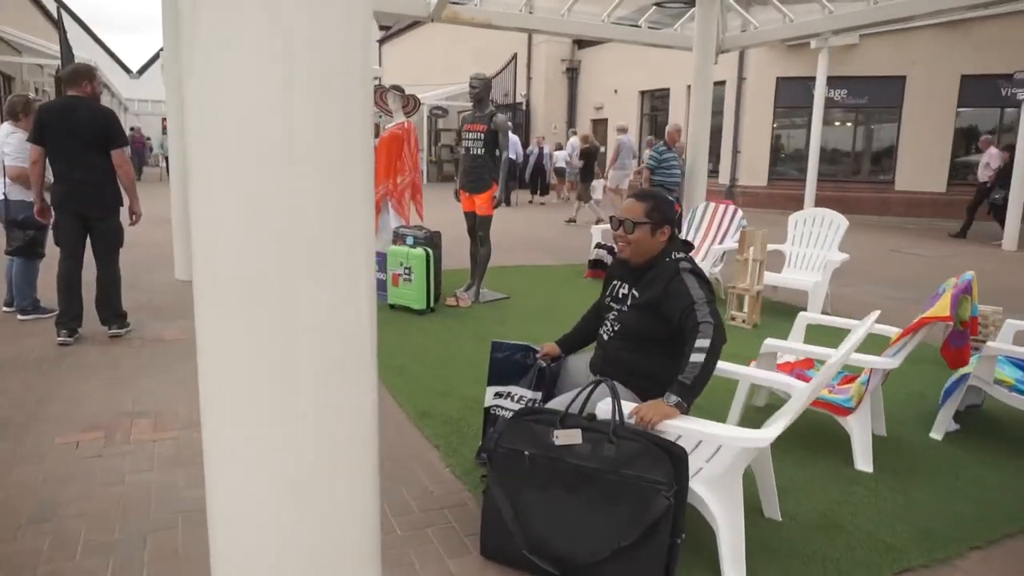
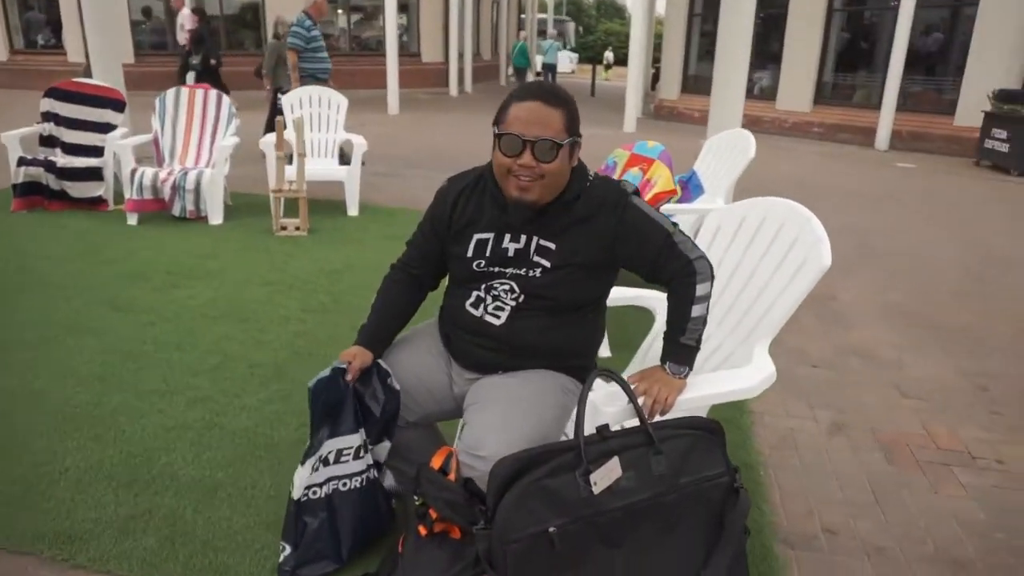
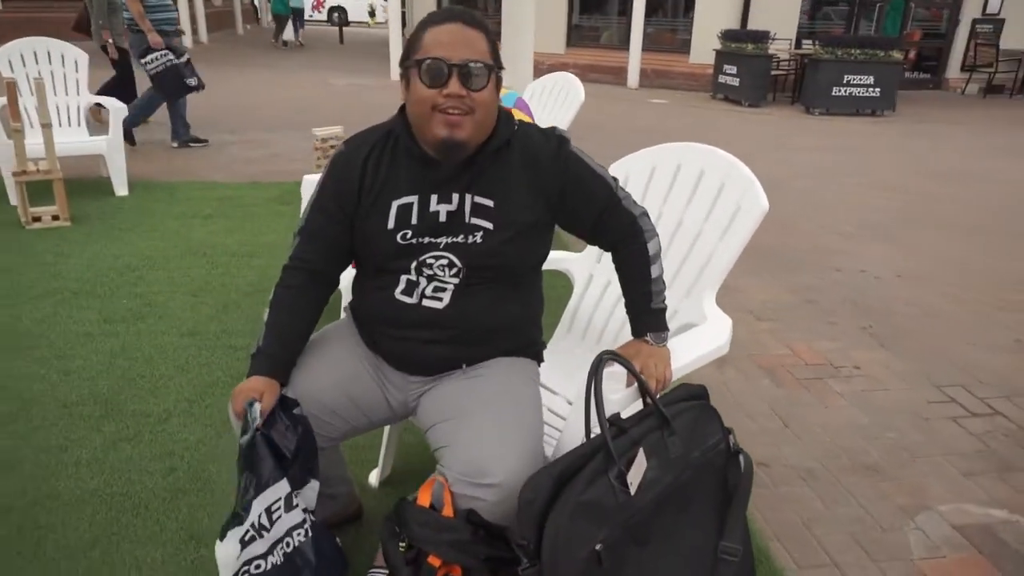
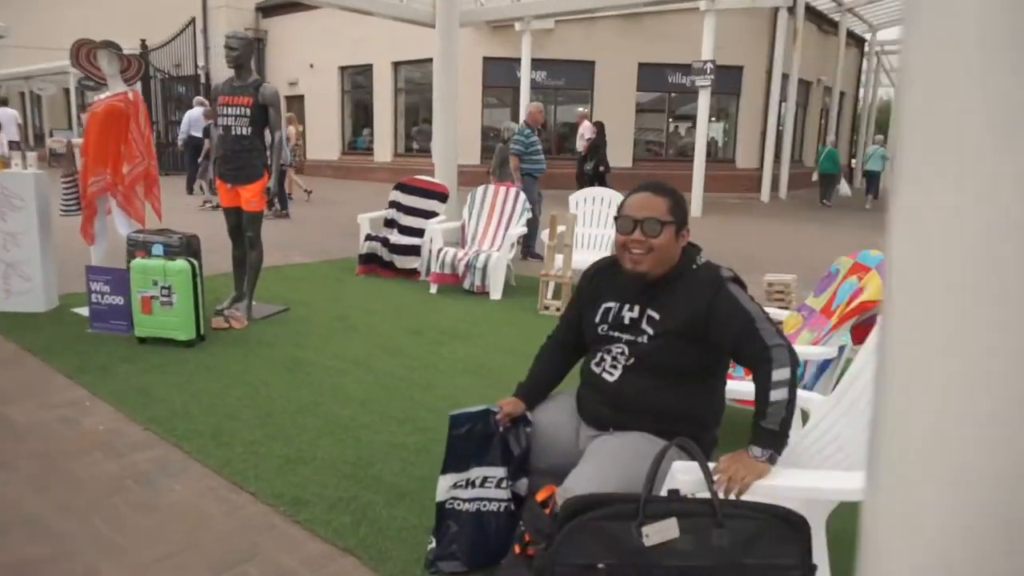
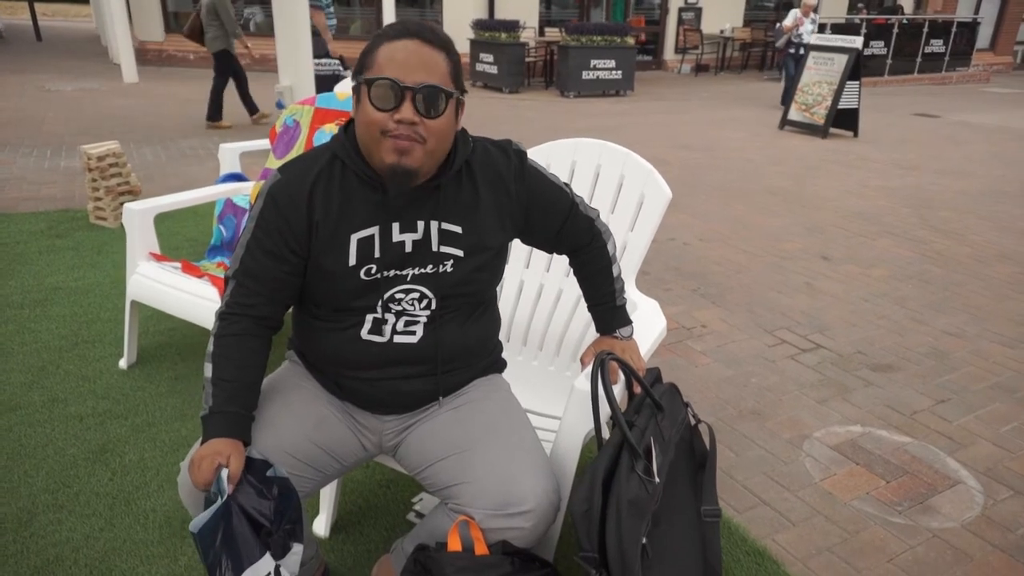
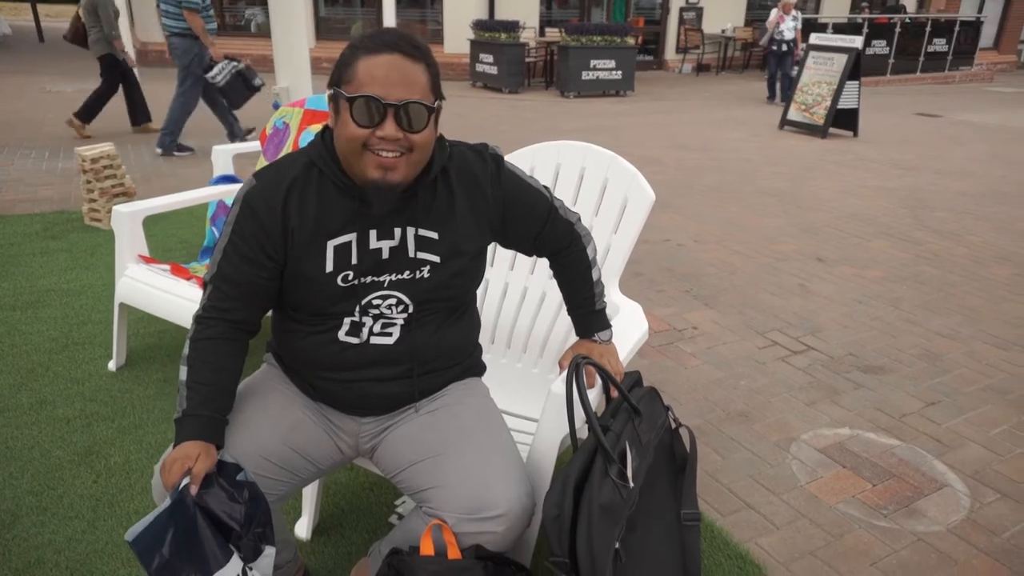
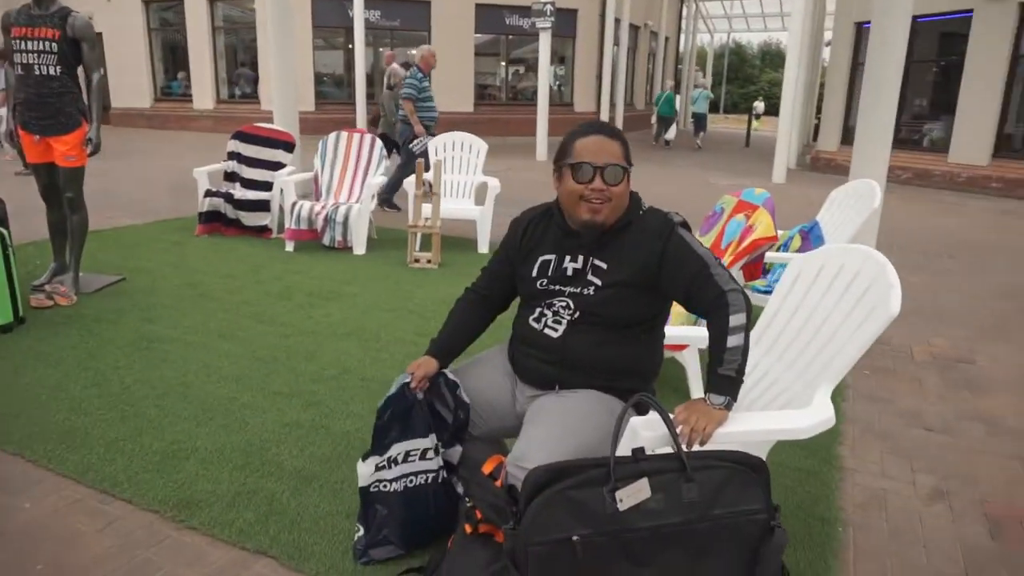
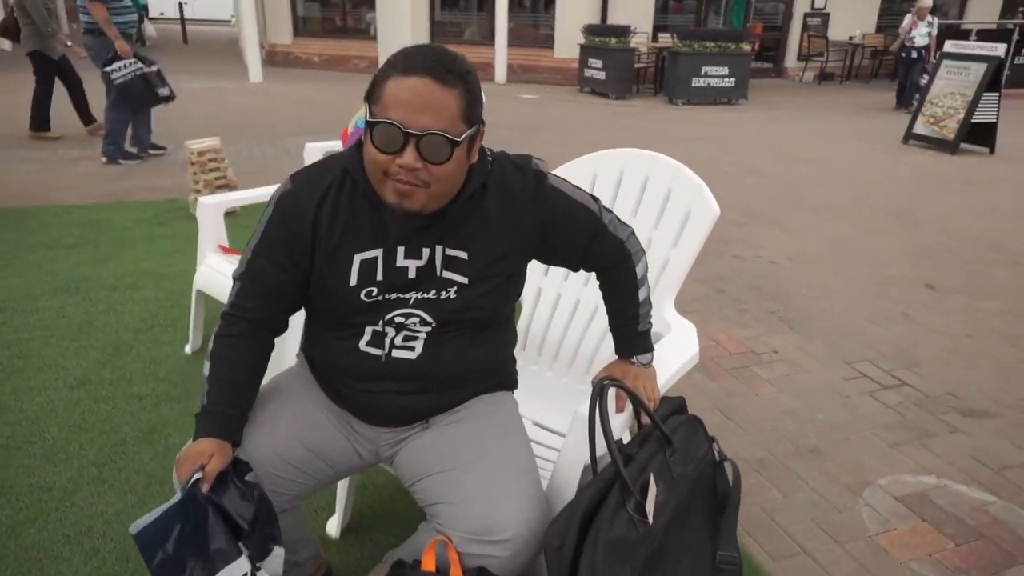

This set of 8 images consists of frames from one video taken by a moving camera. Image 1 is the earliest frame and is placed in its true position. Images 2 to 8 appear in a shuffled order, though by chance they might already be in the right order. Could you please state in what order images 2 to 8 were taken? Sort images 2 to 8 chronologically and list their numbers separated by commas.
4, 7, 2, 3, 8, 6, 5
